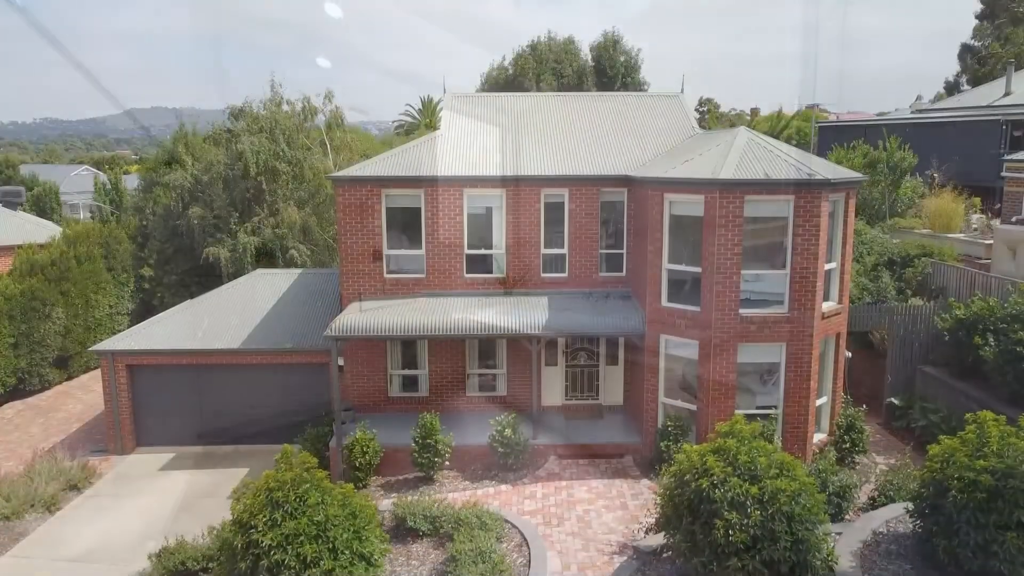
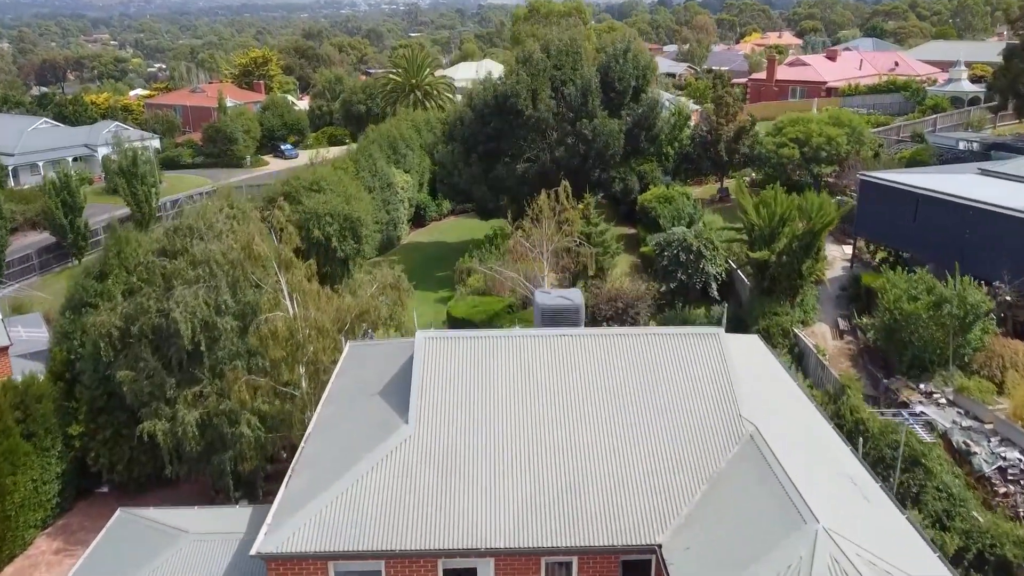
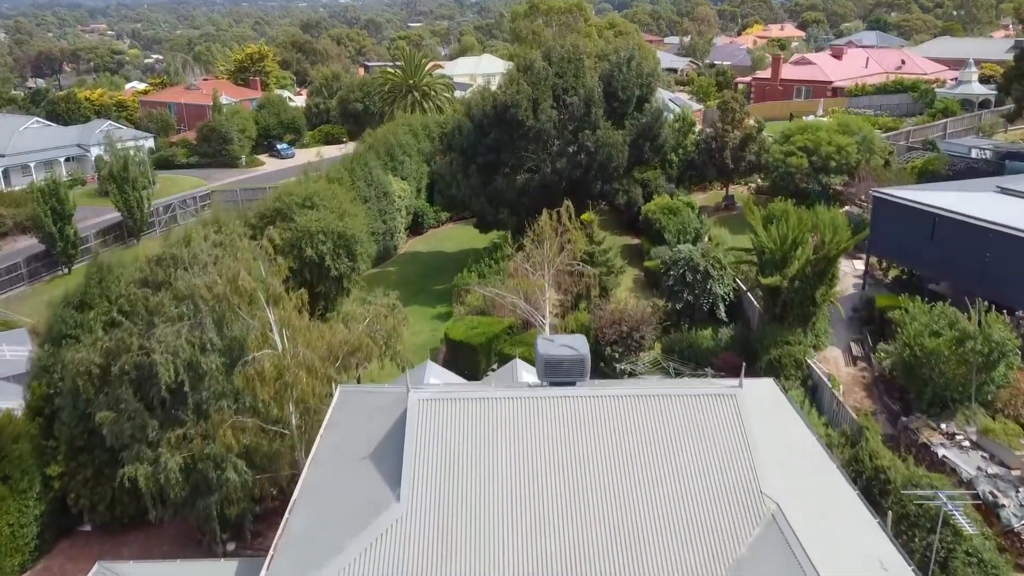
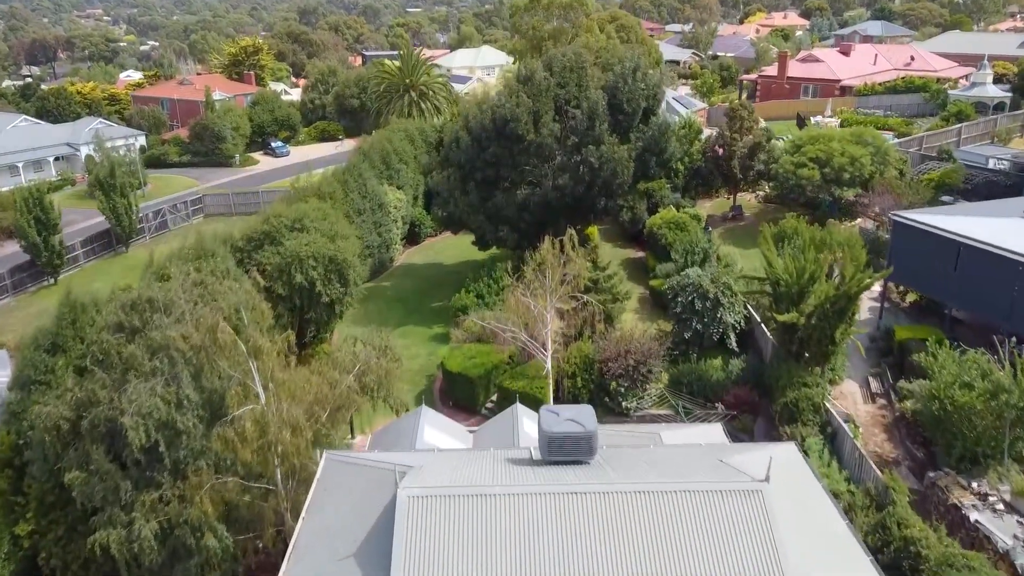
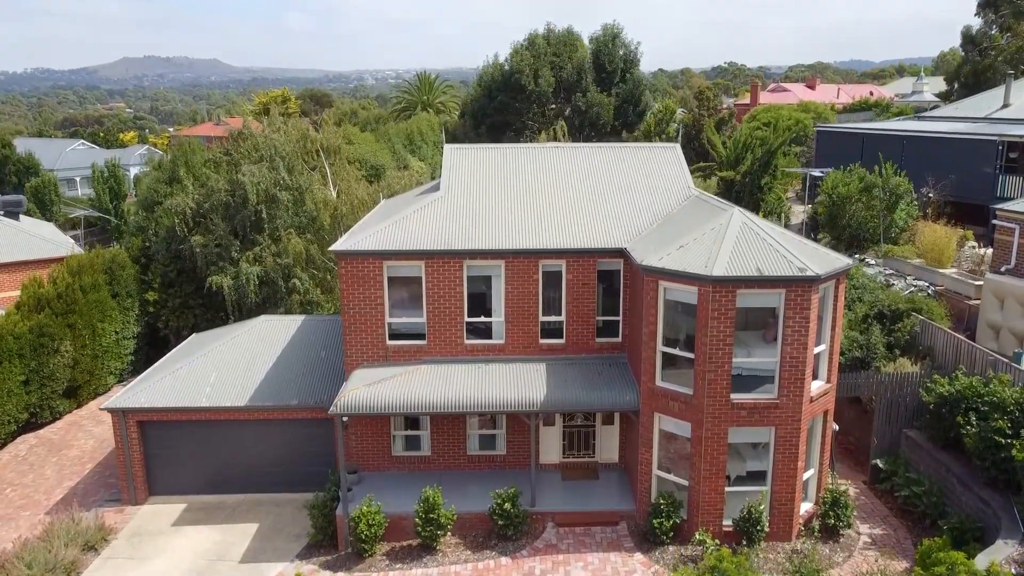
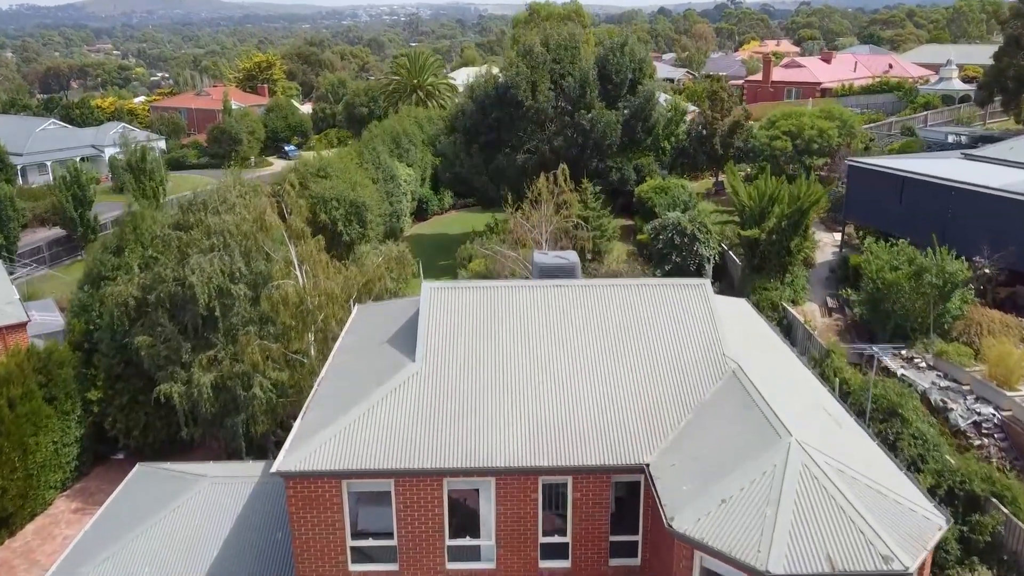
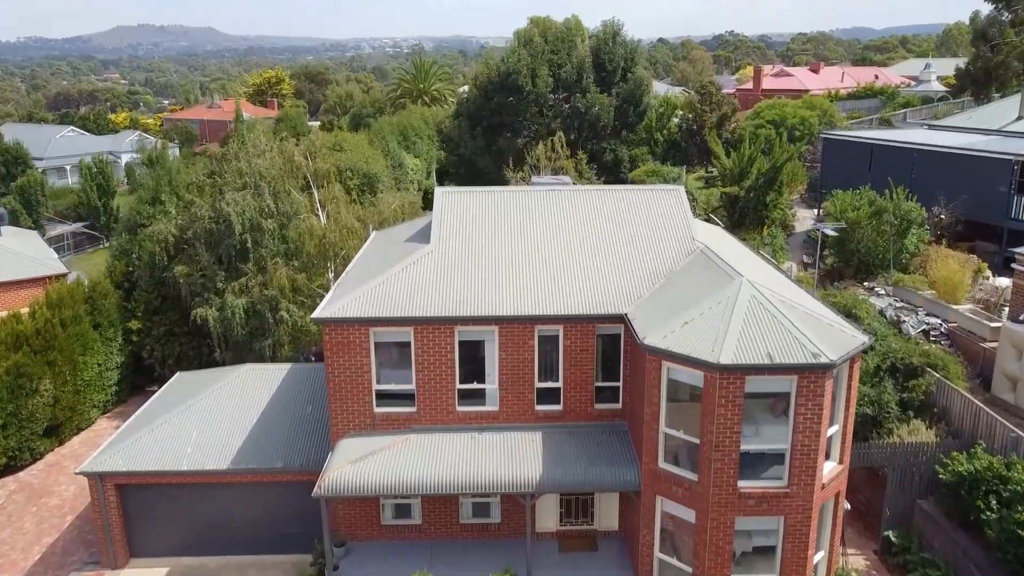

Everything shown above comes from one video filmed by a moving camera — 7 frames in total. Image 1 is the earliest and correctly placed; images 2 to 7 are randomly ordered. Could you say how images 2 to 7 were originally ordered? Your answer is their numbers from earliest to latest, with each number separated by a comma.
5, 7, 6, 2, 3, 4
